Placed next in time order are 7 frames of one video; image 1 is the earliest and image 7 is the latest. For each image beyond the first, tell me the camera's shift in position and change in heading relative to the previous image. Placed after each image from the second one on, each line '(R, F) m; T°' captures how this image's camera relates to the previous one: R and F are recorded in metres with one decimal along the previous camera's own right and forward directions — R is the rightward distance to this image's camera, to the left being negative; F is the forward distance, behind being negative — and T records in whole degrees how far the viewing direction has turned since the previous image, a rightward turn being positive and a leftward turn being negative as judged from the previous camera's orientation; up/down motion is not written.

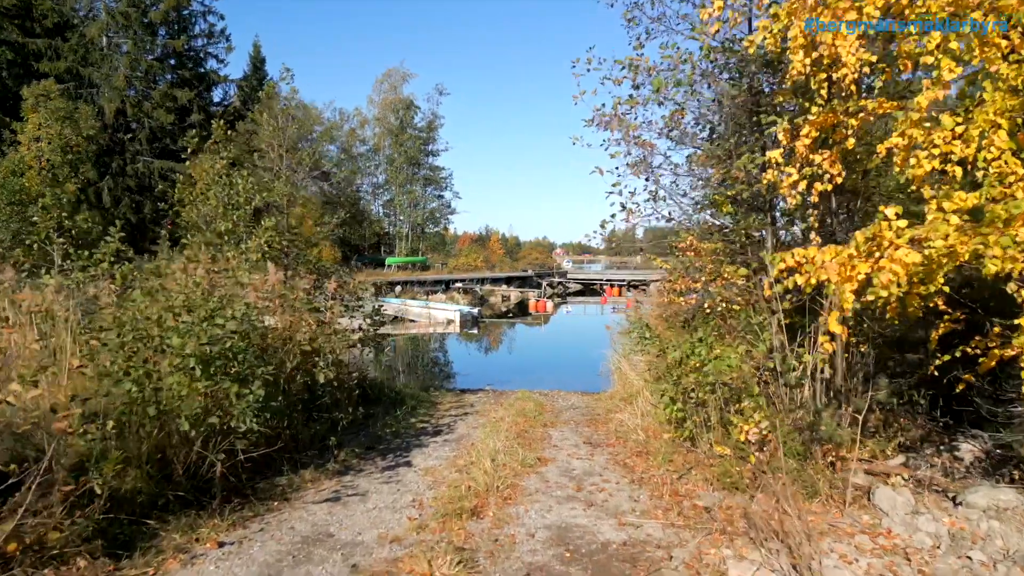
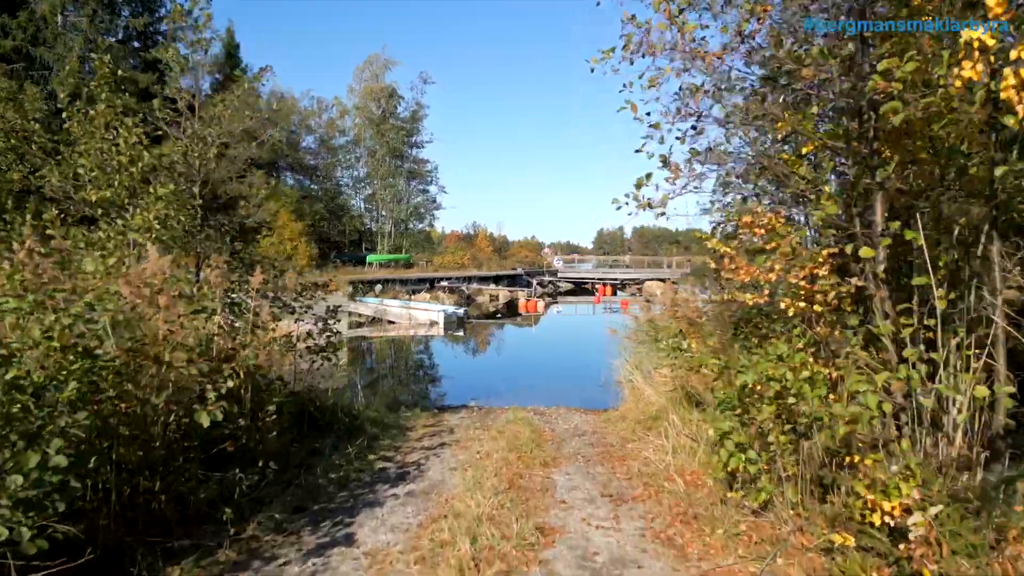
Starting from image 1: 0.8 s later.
(0.0, +1.3) m; +1°
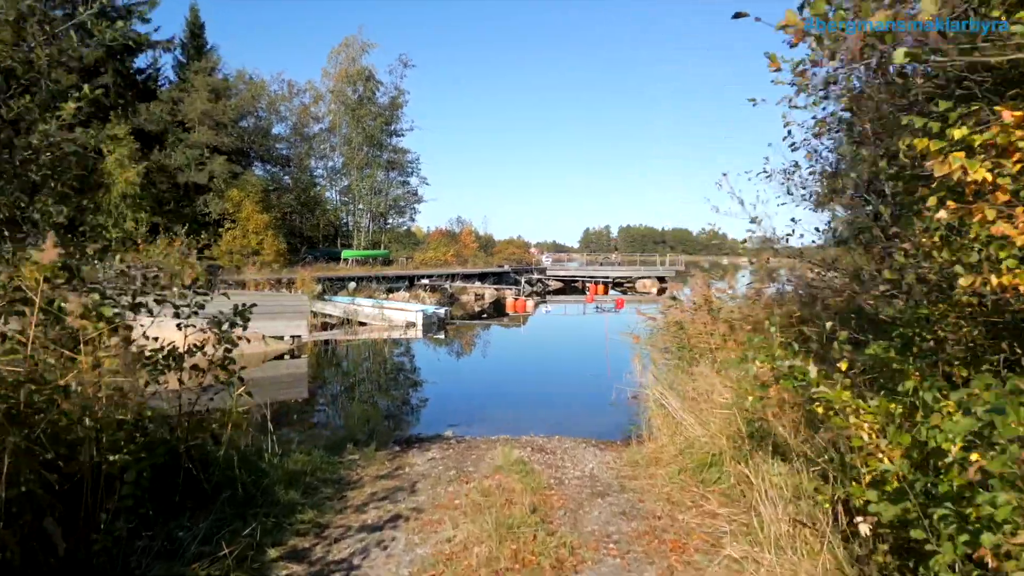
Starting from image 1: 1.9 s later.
(0.0, +1.7) m; +1°
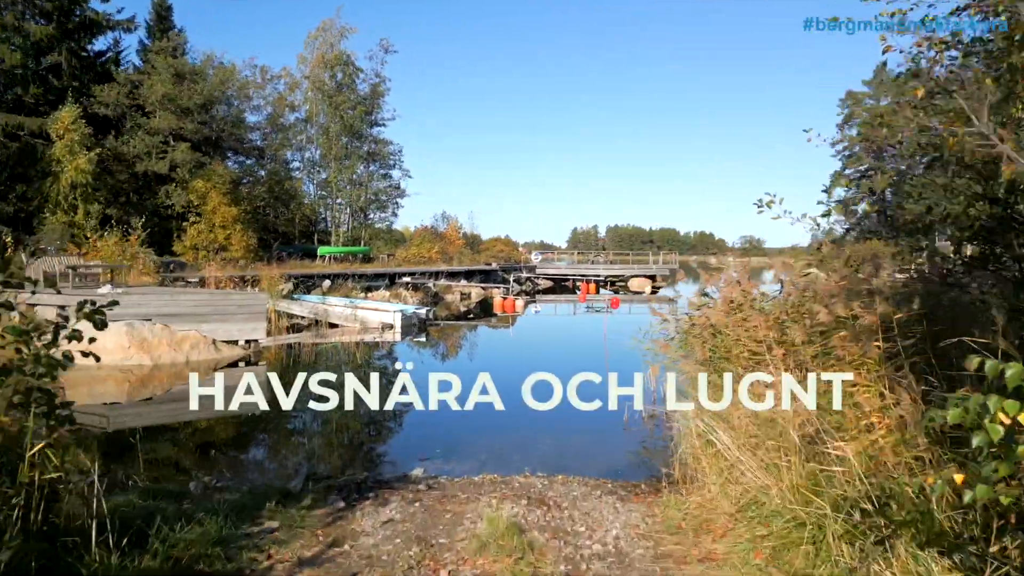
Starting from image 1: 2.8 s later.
(0.0, +1.3) m; +1°
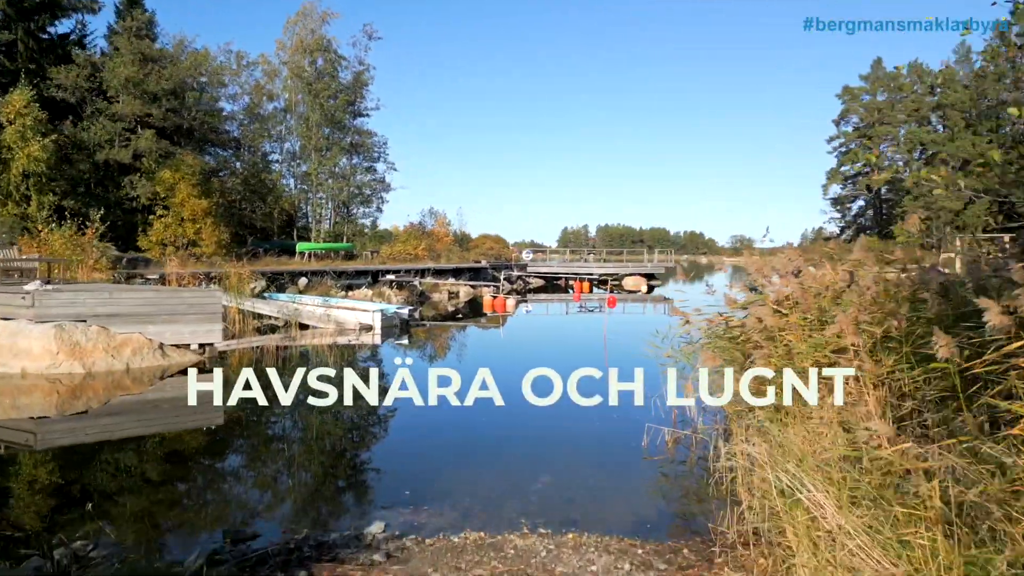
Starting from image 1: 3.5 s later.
(0.0, +1.1) m; +1°
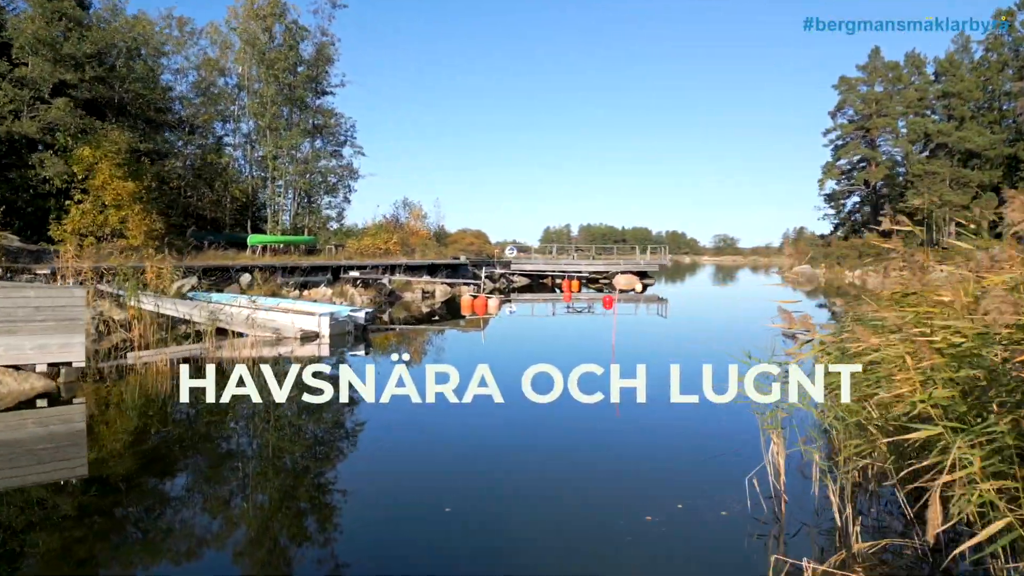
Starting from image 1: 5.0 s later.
(0.0, +2.3) m; +2°
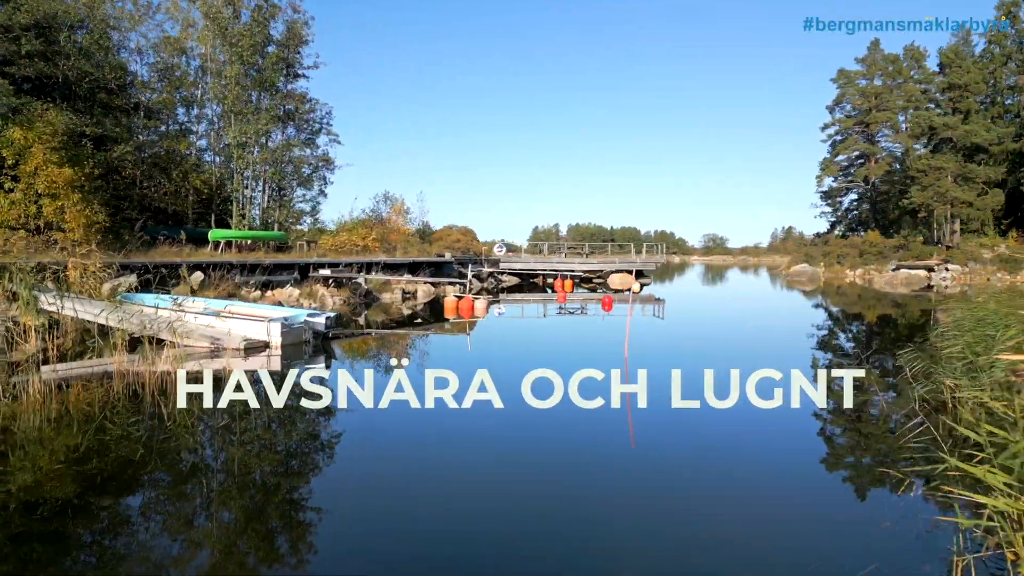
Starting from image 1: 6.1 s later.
(0.0, +1.5) m; +1°
